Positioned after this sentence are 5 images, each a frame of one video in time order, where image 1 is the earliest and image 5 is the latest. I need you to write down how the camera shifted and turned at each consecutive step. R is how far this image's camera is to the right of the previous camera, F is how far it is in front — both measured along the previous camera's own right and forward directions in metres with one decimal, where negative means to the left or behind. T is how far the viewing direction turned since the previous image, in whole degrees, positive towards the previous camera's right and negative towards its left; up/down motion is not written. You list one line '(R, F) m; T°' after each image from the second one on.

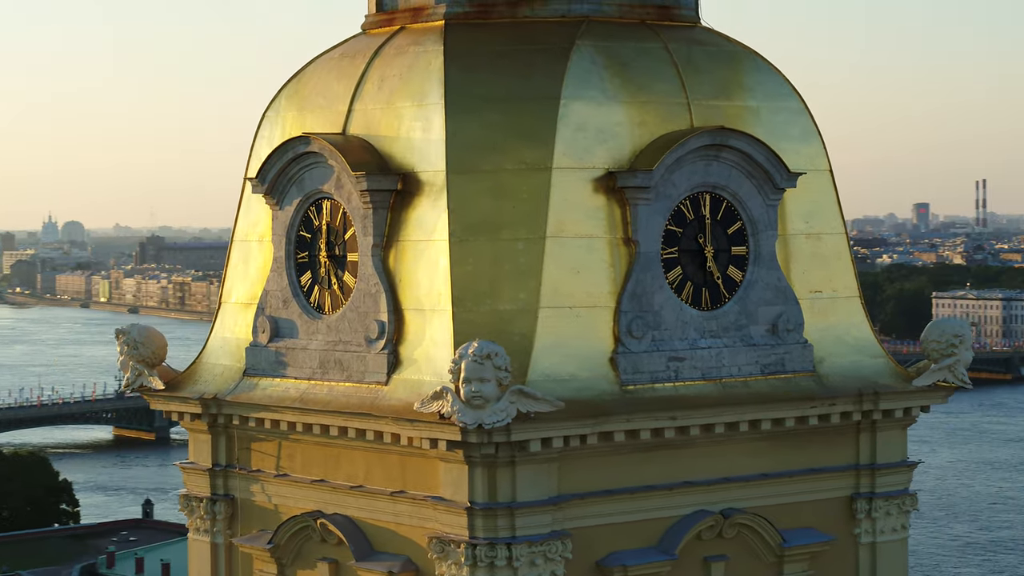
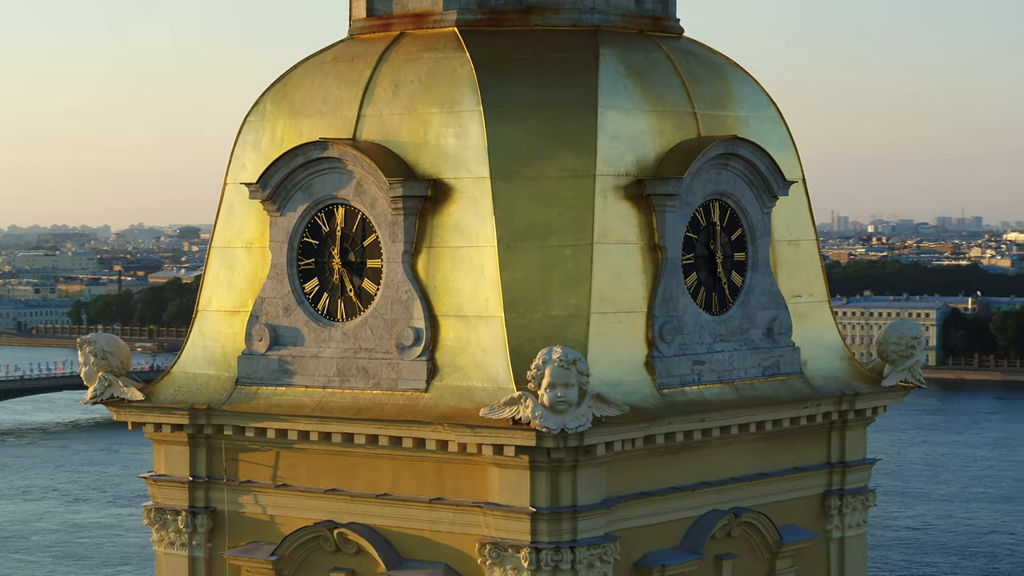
(-2.0, +0.1) m; +9°
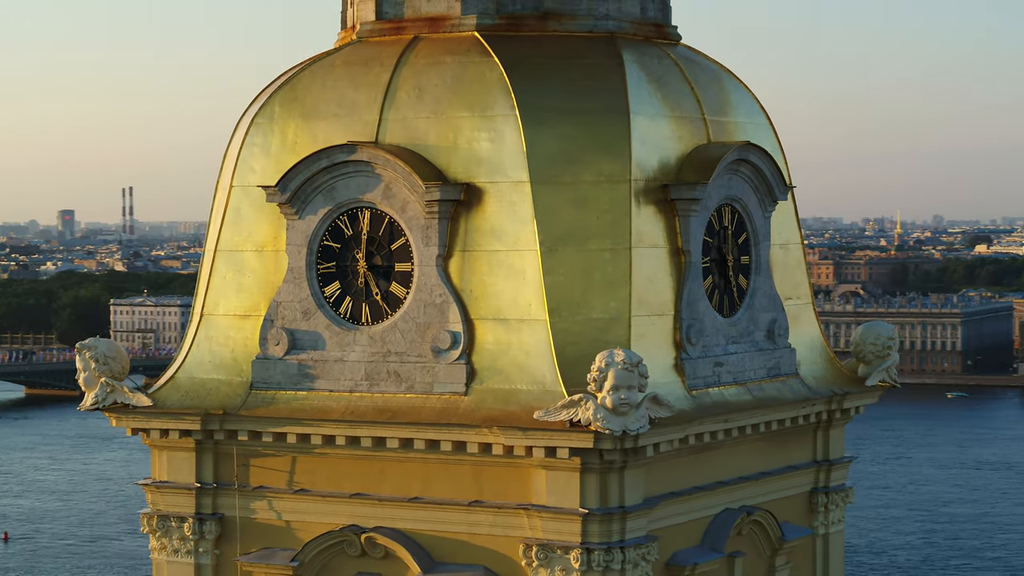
(-1.7, 0.0) m; +8°
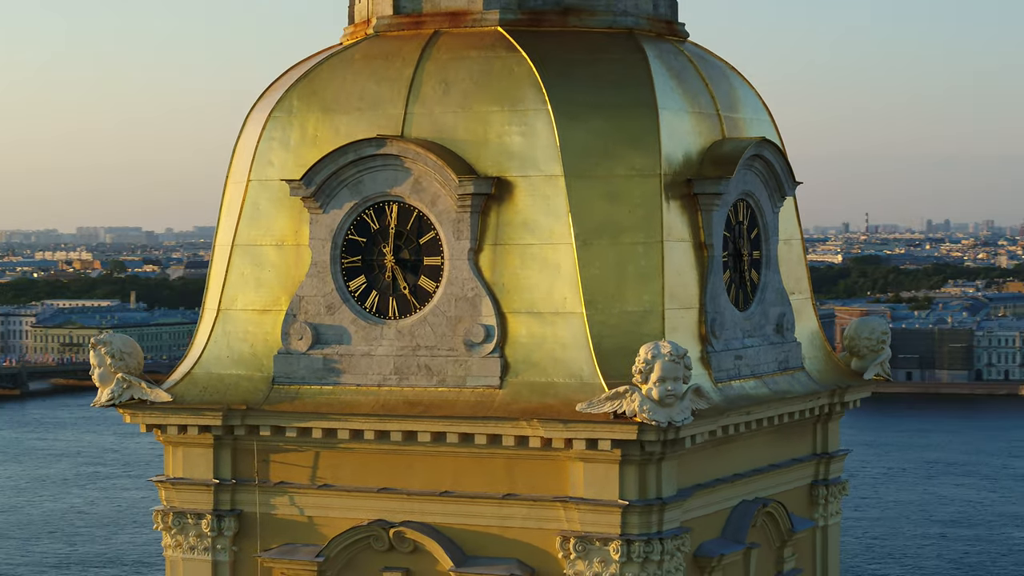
(-1.0, 0.0) m; +4°
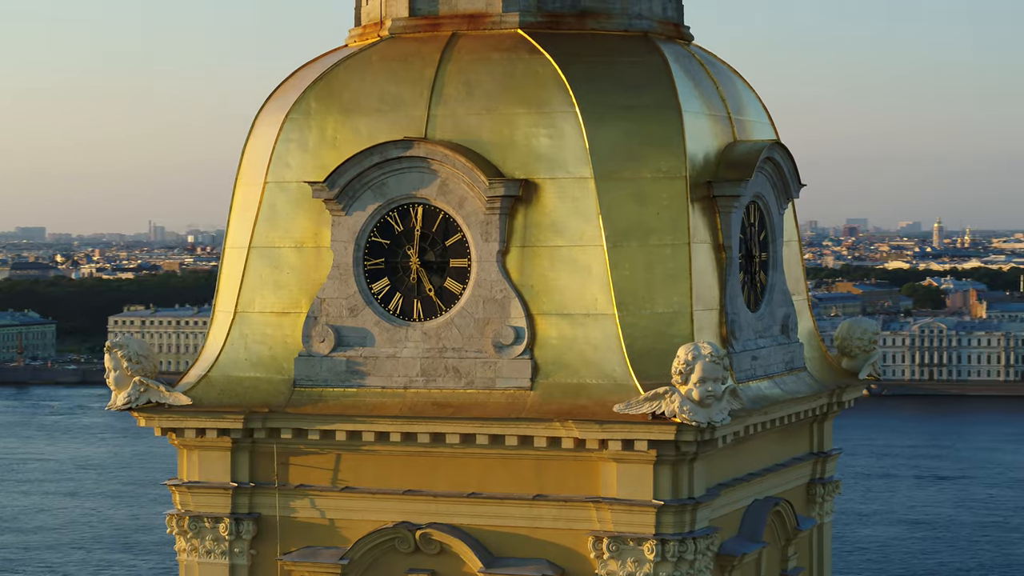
(-1.0, 0.0) m; +4°
